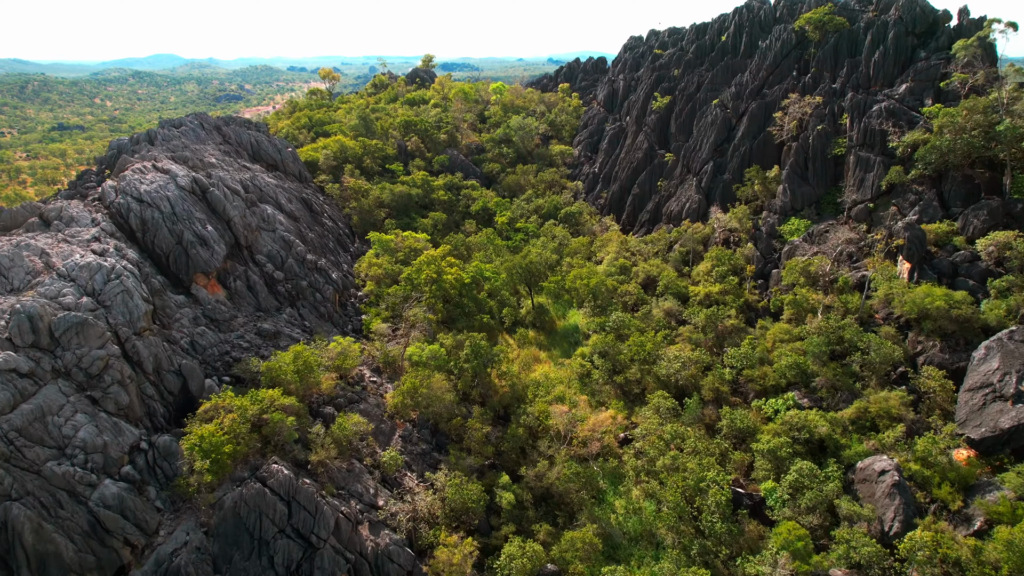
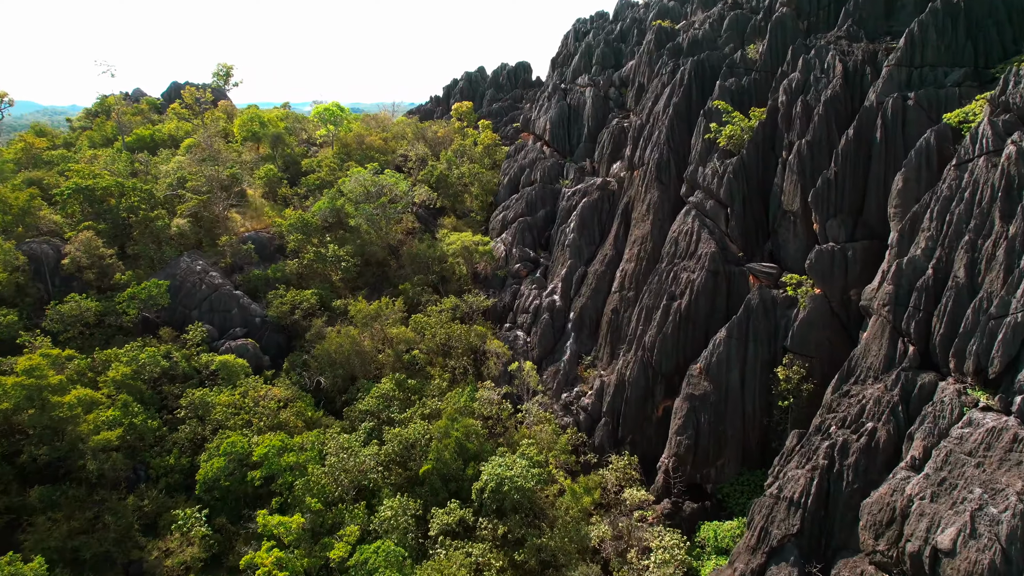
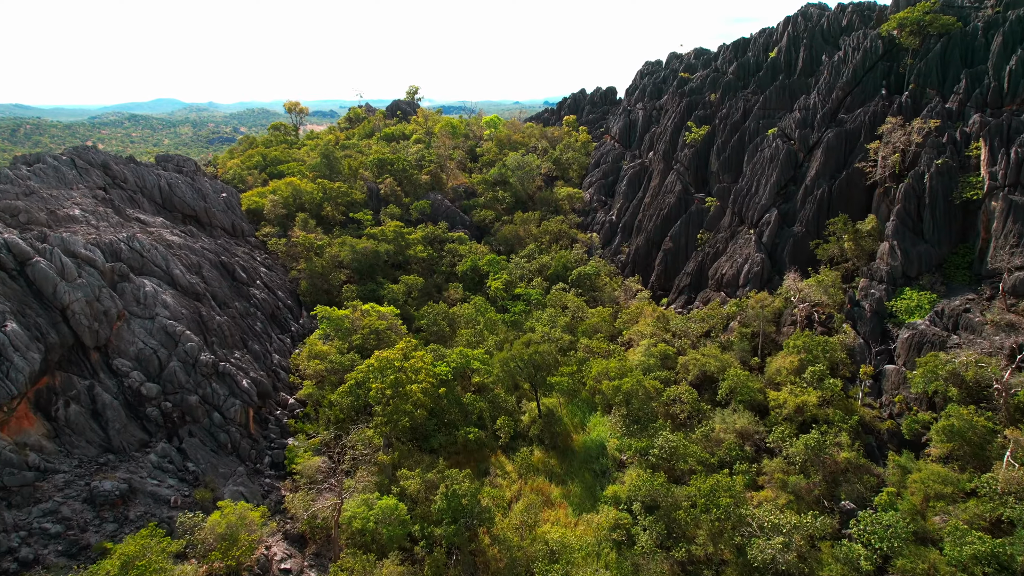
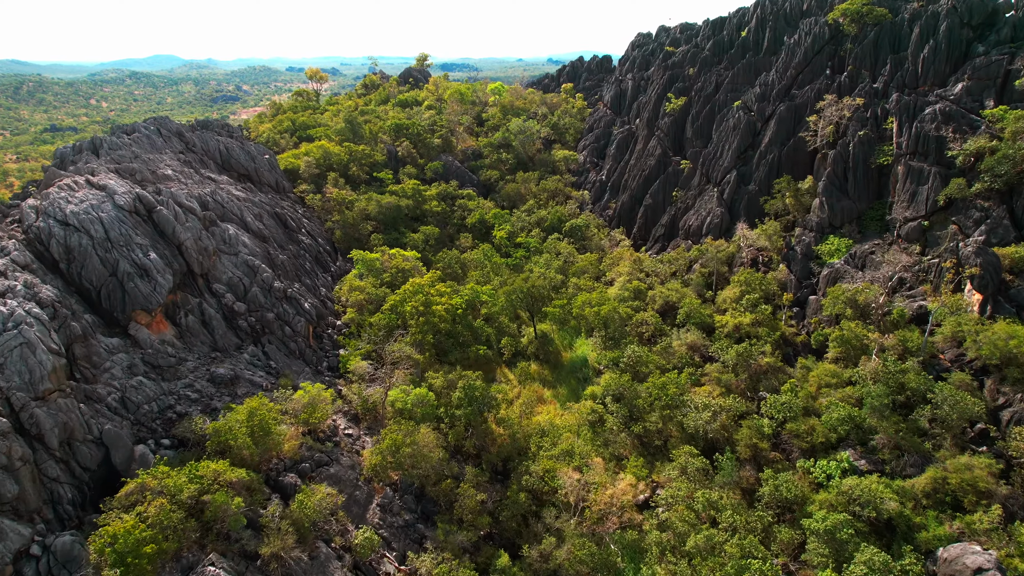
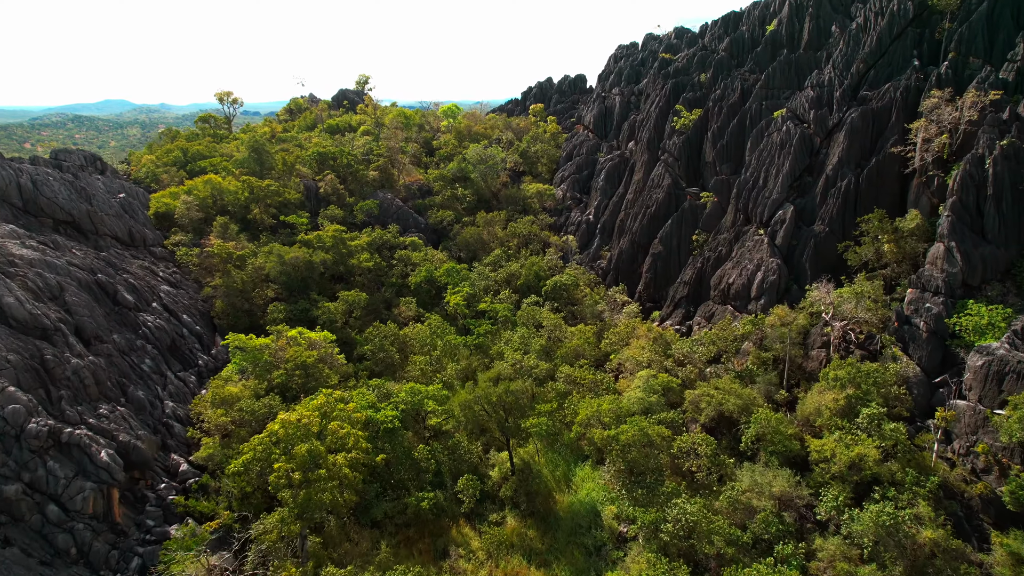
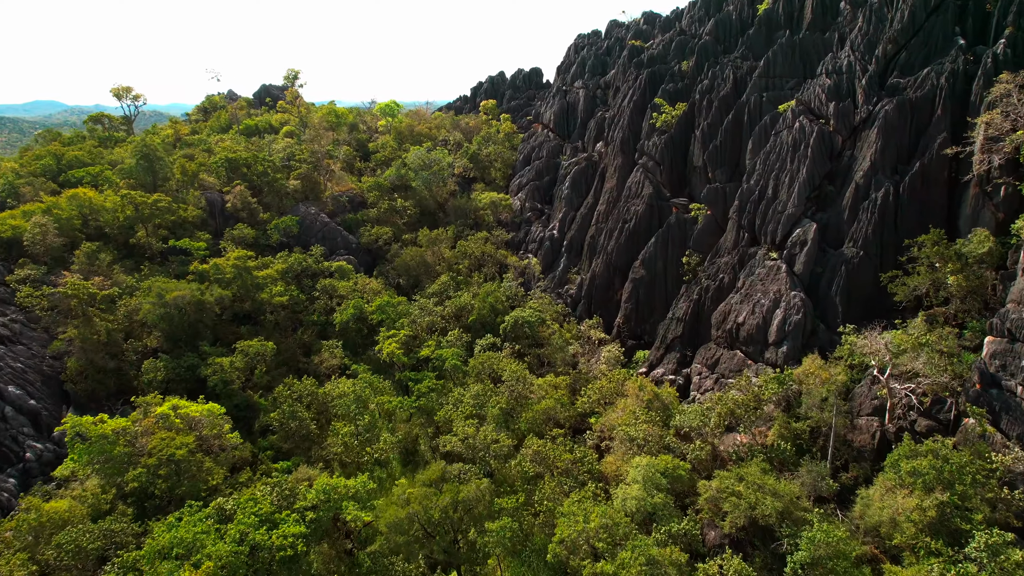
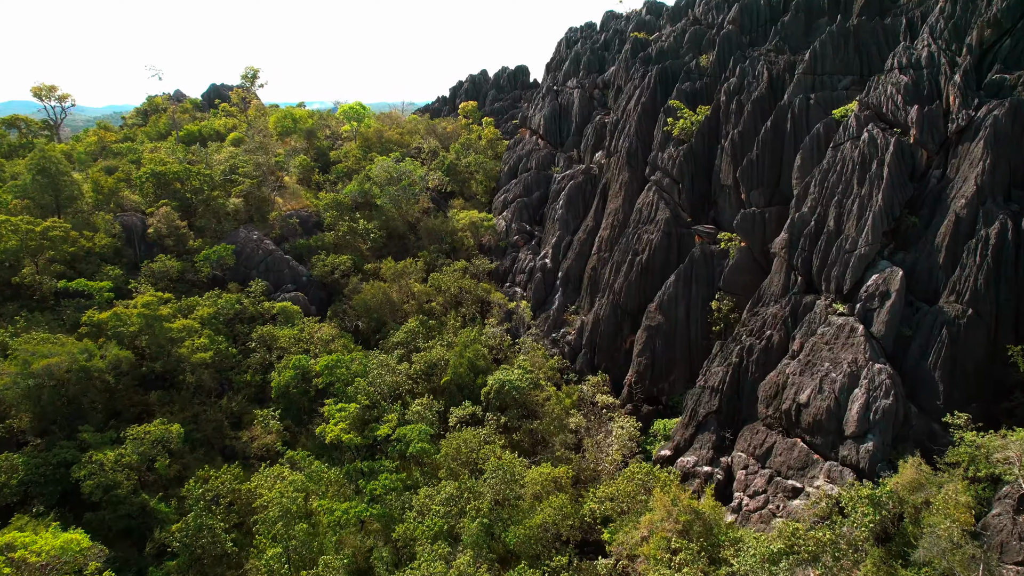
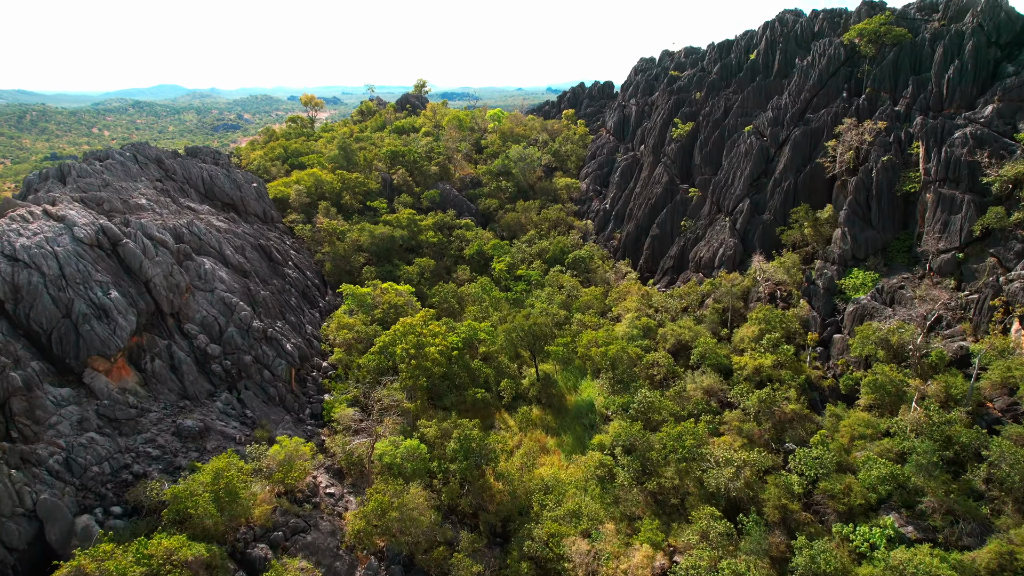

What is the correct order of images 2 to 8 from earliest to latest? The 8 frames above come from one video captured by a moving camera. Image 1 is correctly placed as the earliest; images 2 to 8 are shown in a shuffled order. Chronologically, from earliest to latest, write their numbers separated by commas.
4, 8, 3, 5, 6, 7, 2
